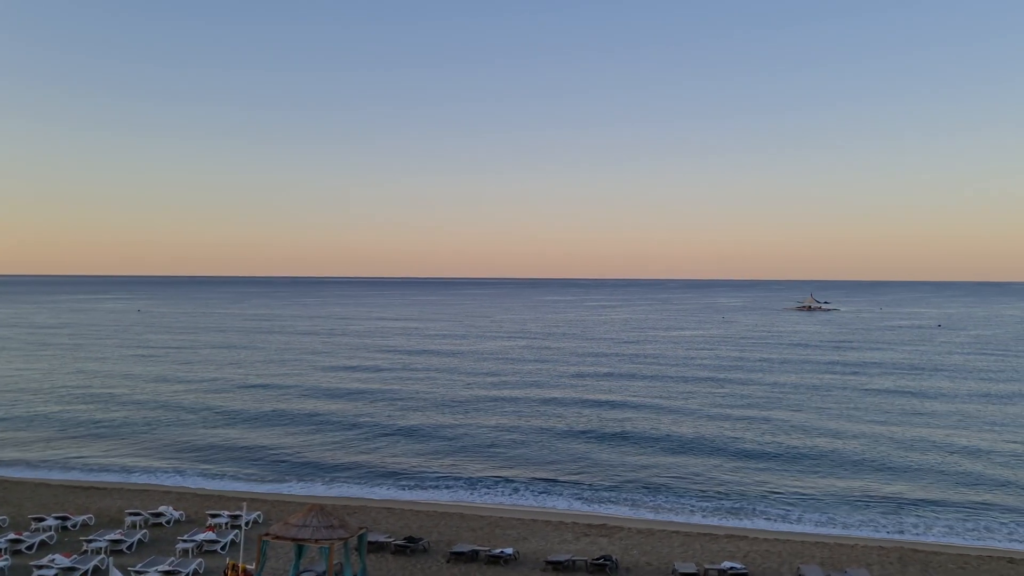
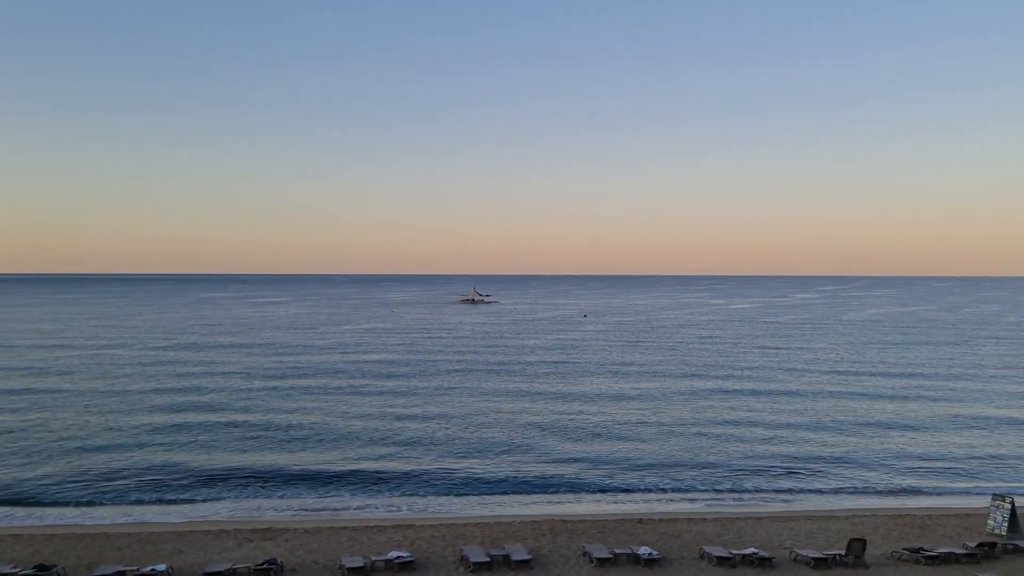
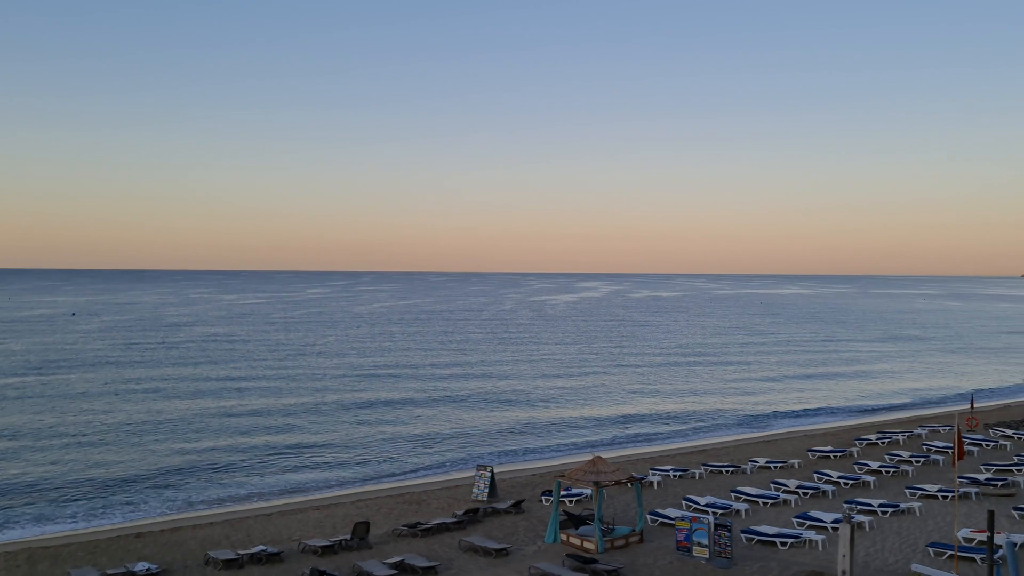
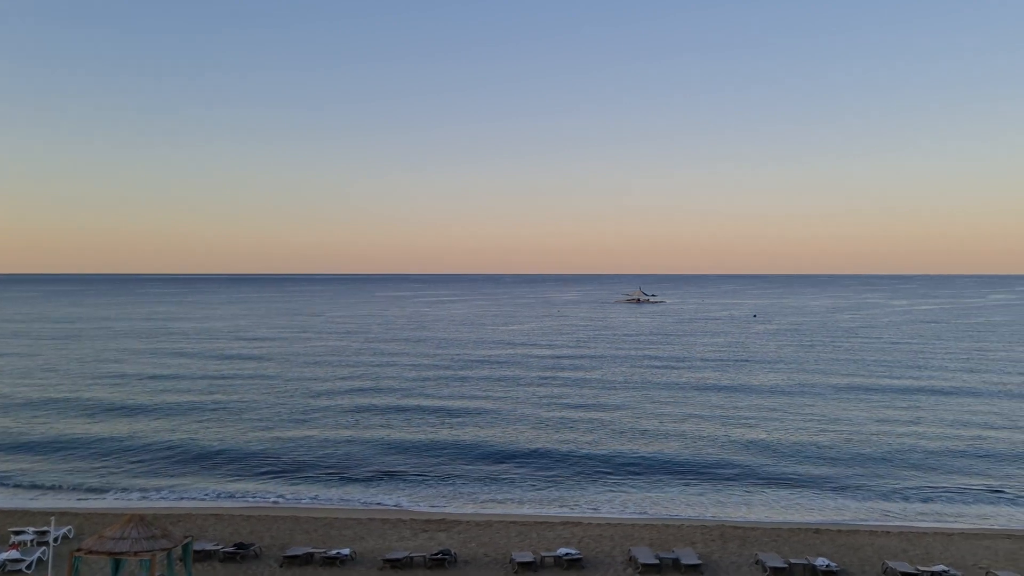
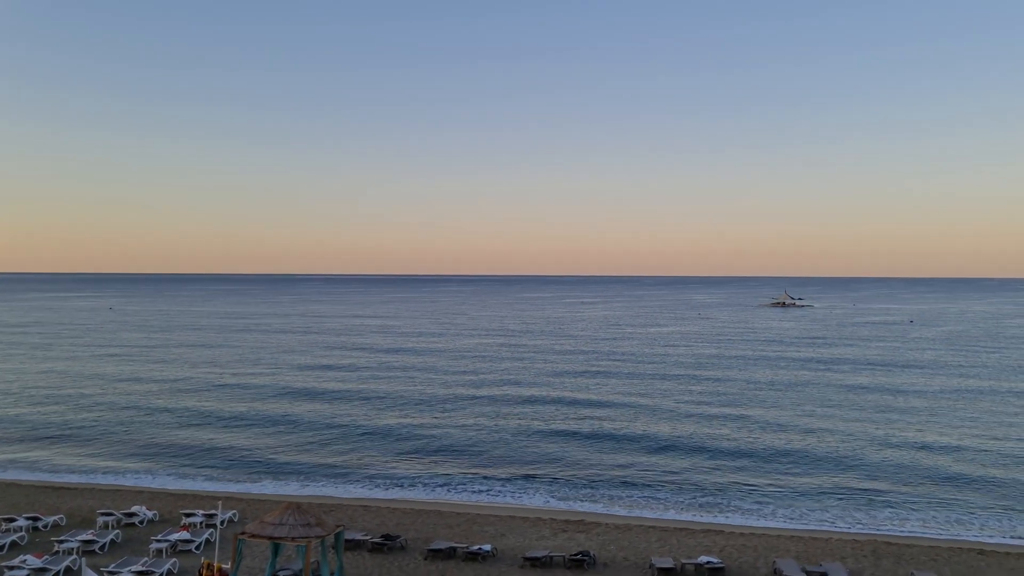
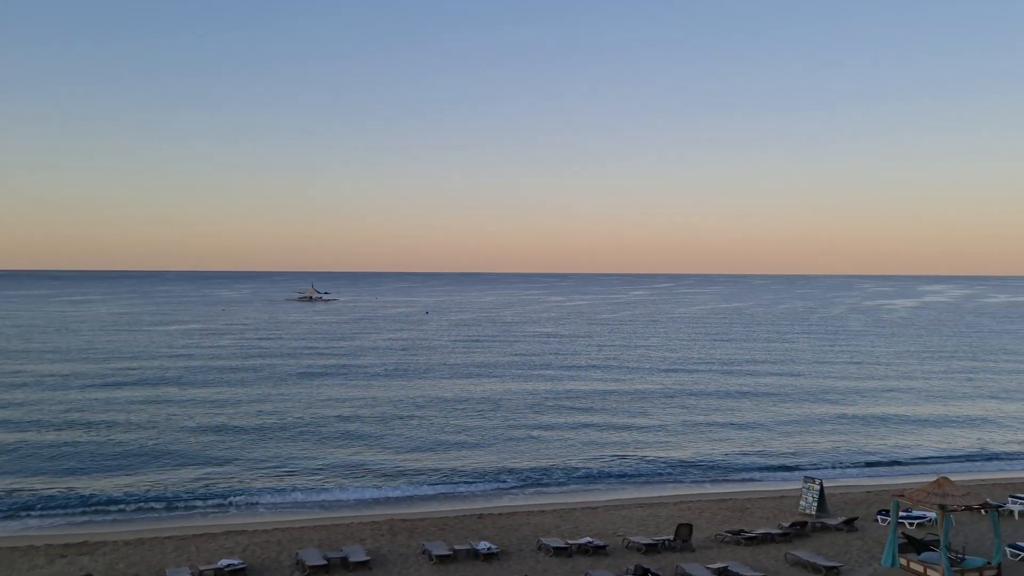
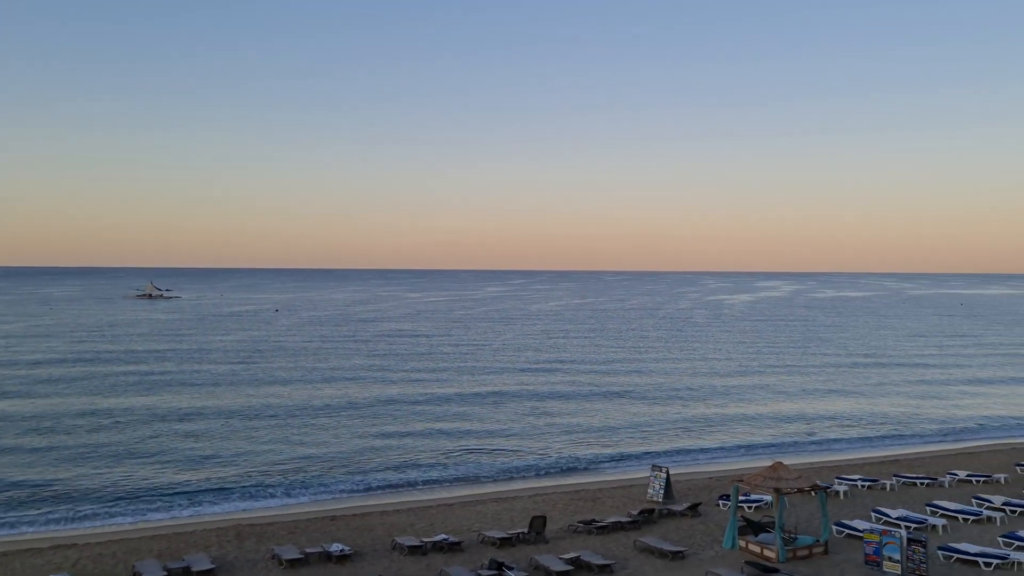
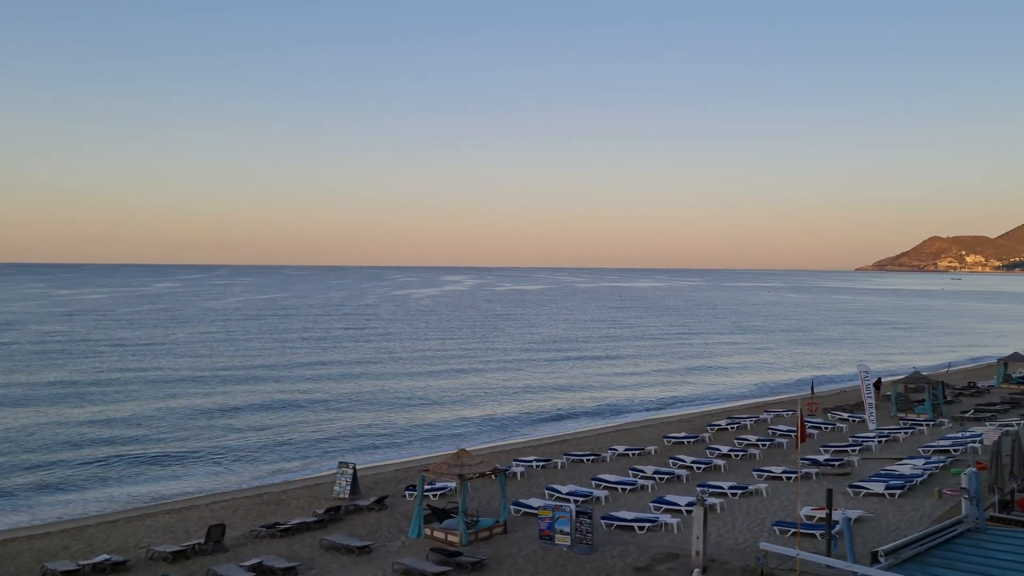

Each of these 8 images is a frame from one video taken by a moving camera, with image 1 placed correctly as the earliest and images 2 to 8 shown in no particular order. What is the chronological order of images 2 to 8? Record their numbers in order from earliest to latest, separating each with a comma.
5, 4, 2, 6, 7, 3, 8
